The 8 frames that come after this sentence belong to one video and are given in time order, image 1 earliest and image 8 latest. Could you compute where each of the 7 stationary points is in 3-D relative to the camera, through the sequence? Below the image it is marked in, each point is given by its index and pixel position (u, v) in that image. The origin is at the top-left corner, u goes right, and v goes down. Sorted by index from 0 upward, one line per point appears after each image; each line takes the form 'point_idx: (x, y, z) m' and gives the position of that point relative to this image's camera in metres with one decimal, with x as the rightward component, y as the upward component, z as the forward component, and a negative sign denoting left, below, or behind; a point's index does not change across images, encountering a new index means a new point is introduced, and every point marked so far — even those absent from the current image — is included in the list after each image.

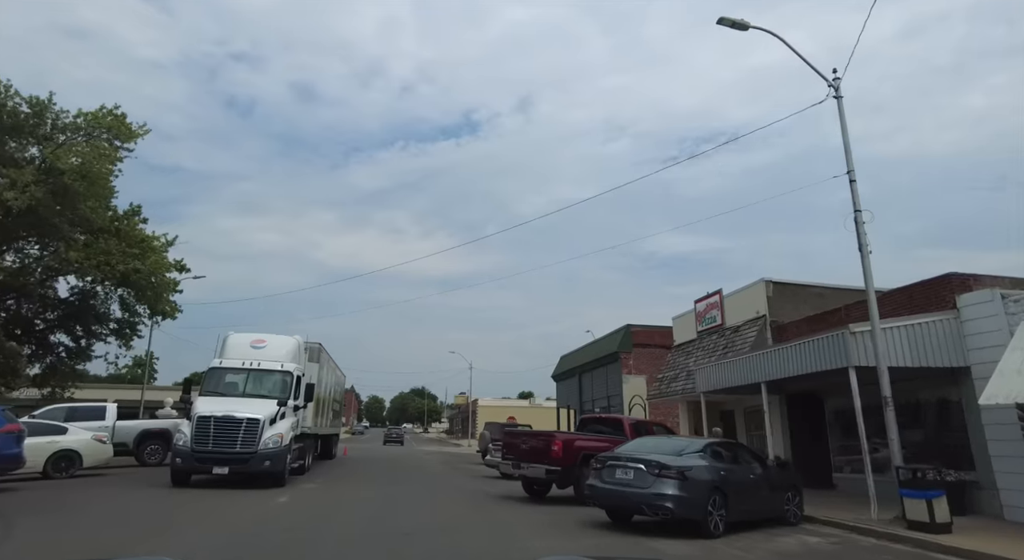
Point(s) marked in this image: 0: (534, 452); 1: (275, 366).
0: (+0.4, -3.5, +12.3) m
1: (-5.9, -2.1, +15.2) m
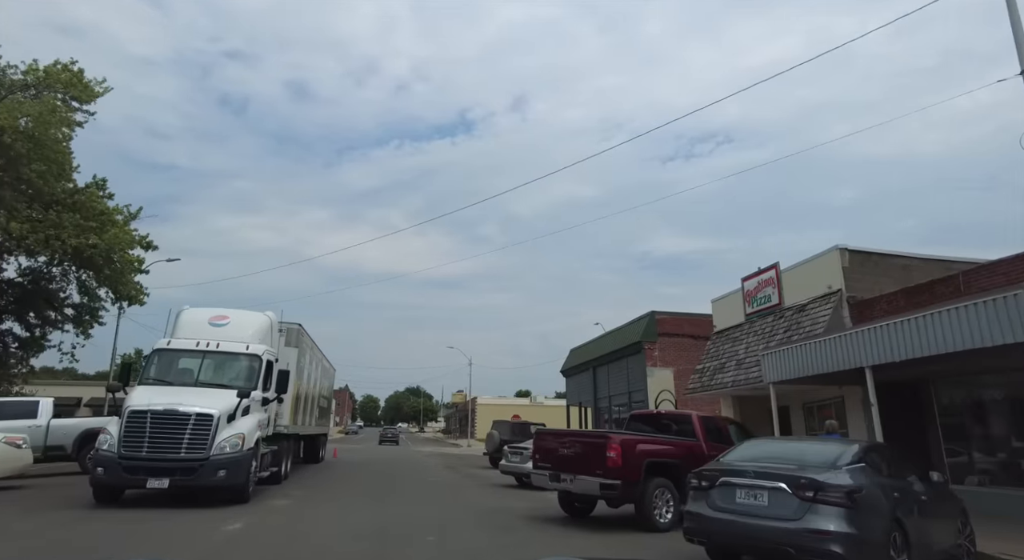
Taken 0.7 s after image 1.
0: (+1.0, -2.7, +9.2) m
1: (-5.4, -1.3, +12.0) m
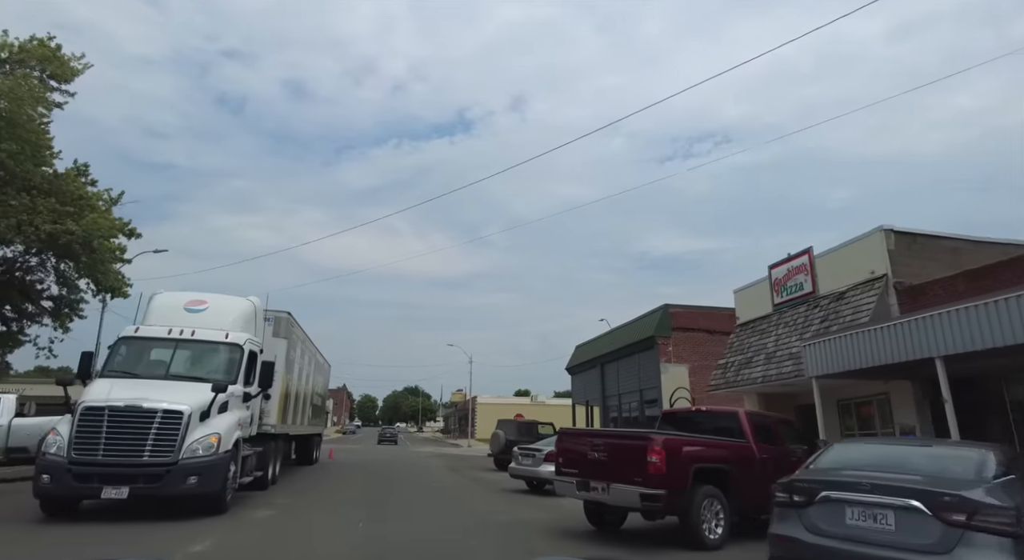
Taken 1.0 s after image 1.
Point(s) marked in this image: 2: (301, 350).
0: (+1.3, -2.4, +7.8) m
1: (-5.1, -1.0, +10.5) m
2: (-5.7, -1.9, +16.6) m
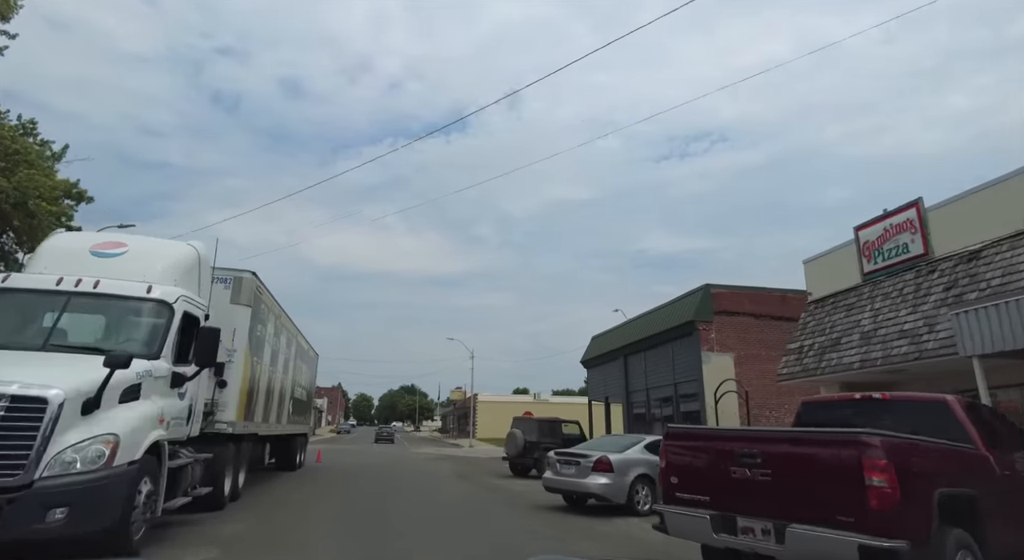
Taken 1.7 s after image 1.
0: (+2.0, -1.5, +4.4) m
1: (-4.4, -0.1, +7.2) m
2: (-5.1, -1.0, +13.2) m
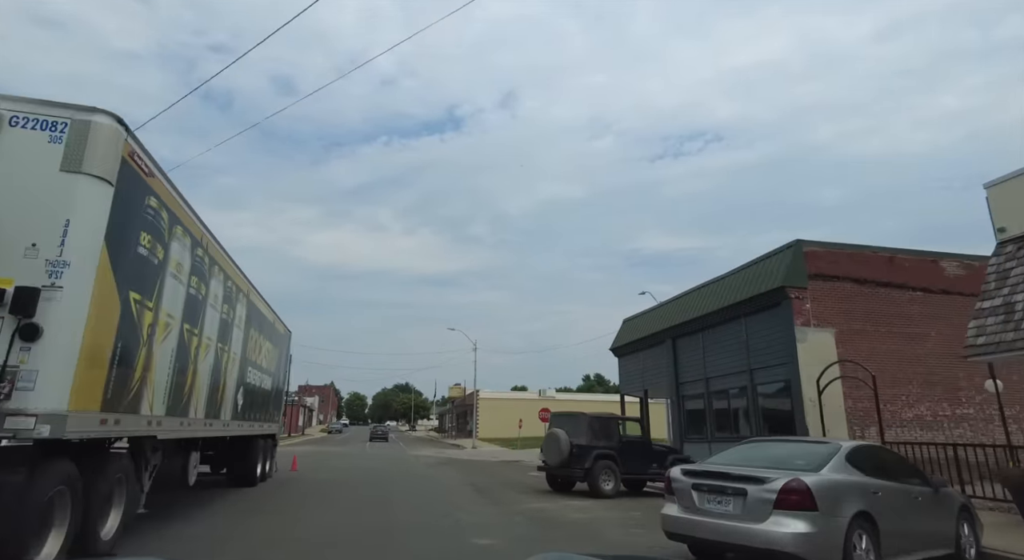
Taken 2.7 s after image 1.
0: (+3.1, -0.3, -0.6) m
1: (-3.4, +1.1, +2.1) m
2: (-4.1, +0.2, +8.1) m
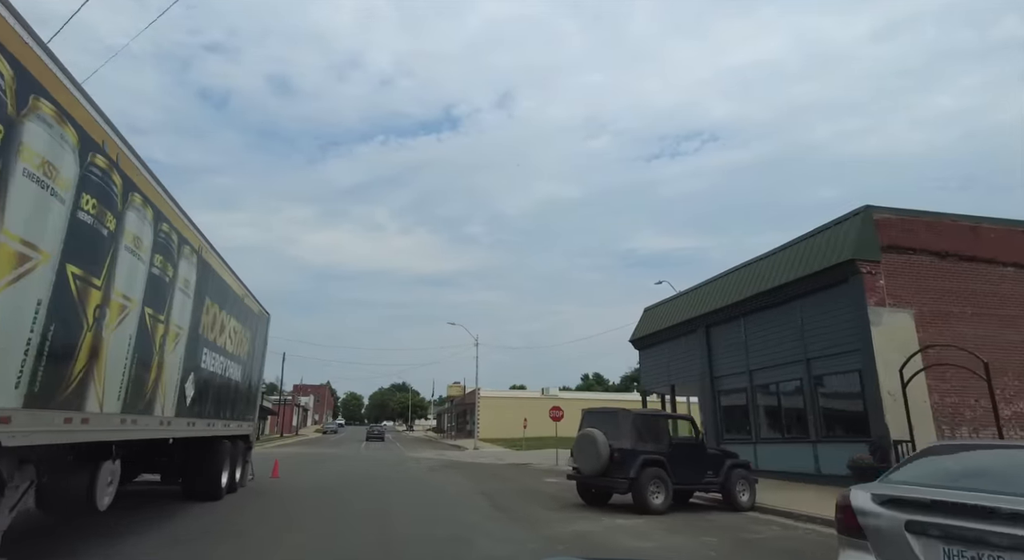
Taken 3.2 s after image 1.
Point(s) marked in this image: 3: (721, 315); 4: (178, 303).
0: (+3.6, +0.3, -3.2) m
1: (-2.8, +1.7, -0.5) m
2: (-3.6, +0.9, +5.5) m
3: (+6.6, -1.2, +19.4) m
4: (-4.2, -0.4, +7.7) m
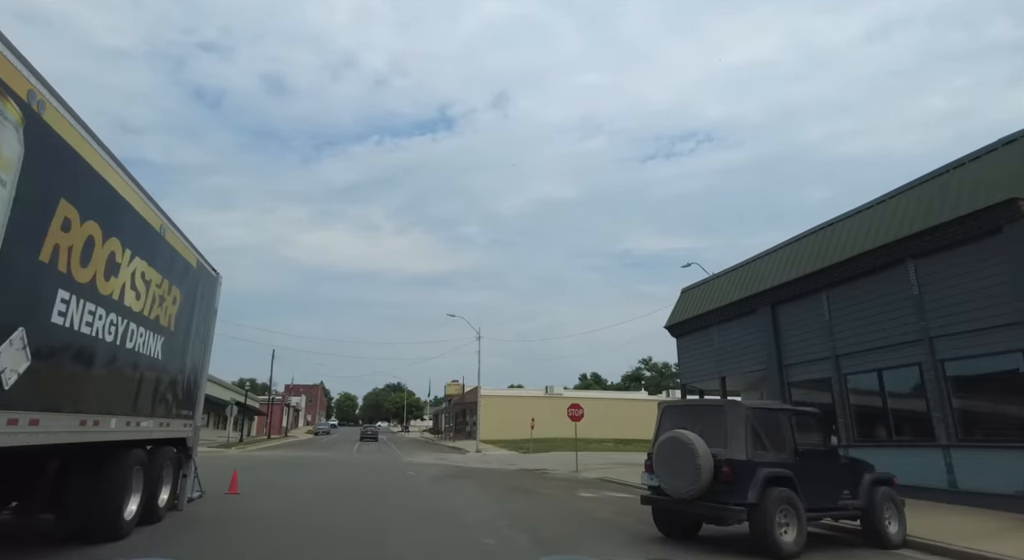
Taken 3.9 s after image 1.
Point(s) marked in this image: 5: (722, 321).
0: (+4.4, +1.2, -6.9) m
1: (-2.0, +2.6, -4.3) m
2: (-2.9, +1.8, +1.7) m
3: (+7.2, -0.3, +15.7) m
4: (-3.5, +0.5, +3.9) m
5: (+6.5, -1.3, +19.0) m
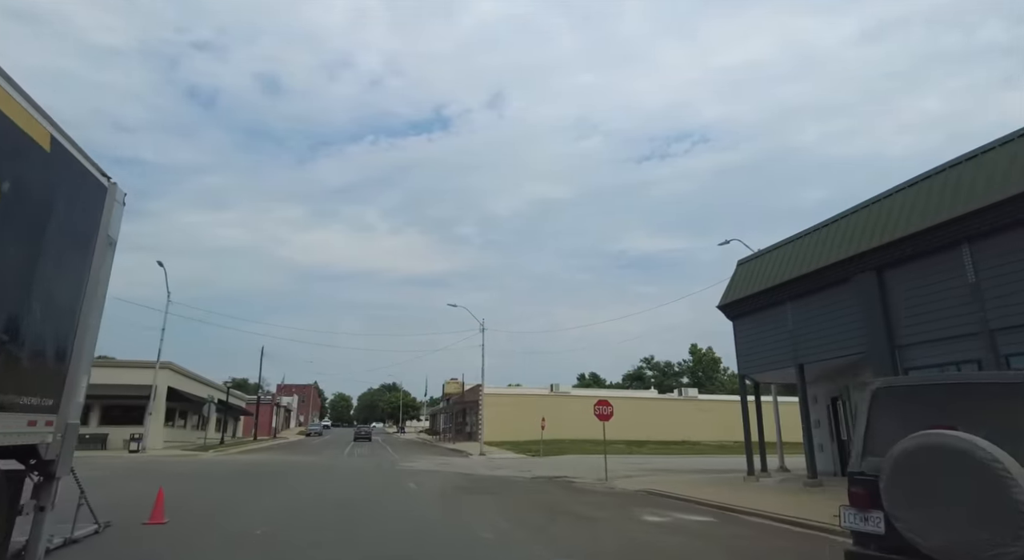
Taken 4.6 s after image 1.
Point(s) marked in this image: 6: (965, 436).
0: (+5.3, +2.2, -10.6) m
1: (-1.2, +3.6, -8.1) m
2: (-2.1, +2.7, -2.1) m
3: (+7.9, +0.6, +12.0) m
4: (-2.7, +1.5, +0.1) m
5: (+7.1, -0.4, +15.3) m
6: (+3.0, -0.9, +3.9) m
